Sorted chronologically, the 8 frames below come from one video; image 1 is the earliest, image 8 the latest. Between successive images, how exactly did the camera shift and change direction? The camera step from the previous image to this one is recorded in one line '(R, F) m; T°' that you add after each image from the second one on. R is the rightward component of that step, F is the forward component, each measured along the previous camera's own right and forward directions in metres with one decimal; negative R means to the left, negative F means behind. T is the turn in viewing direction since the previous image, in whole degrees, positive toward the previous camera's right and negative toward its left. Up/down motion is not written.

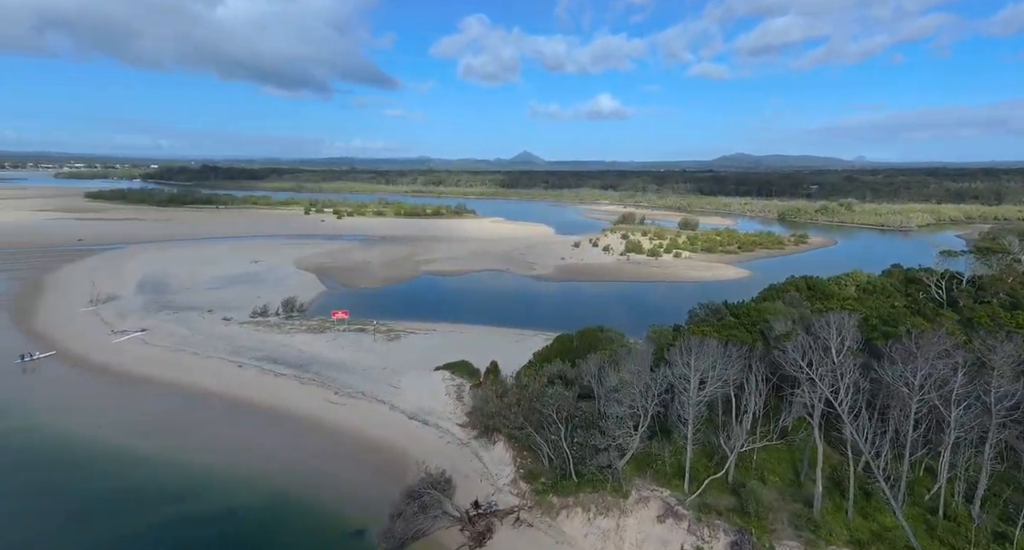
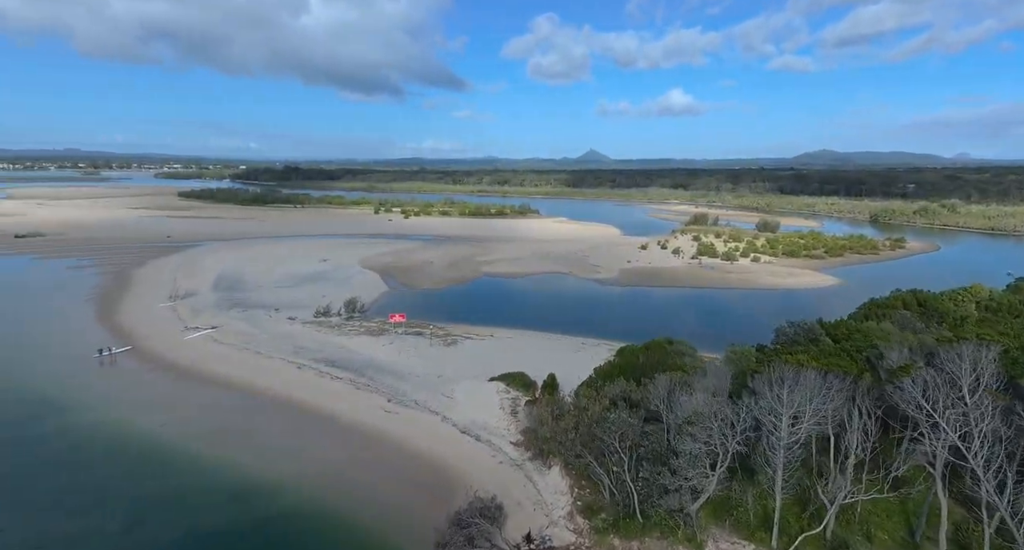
(+0.1, +0.7) m; -7°
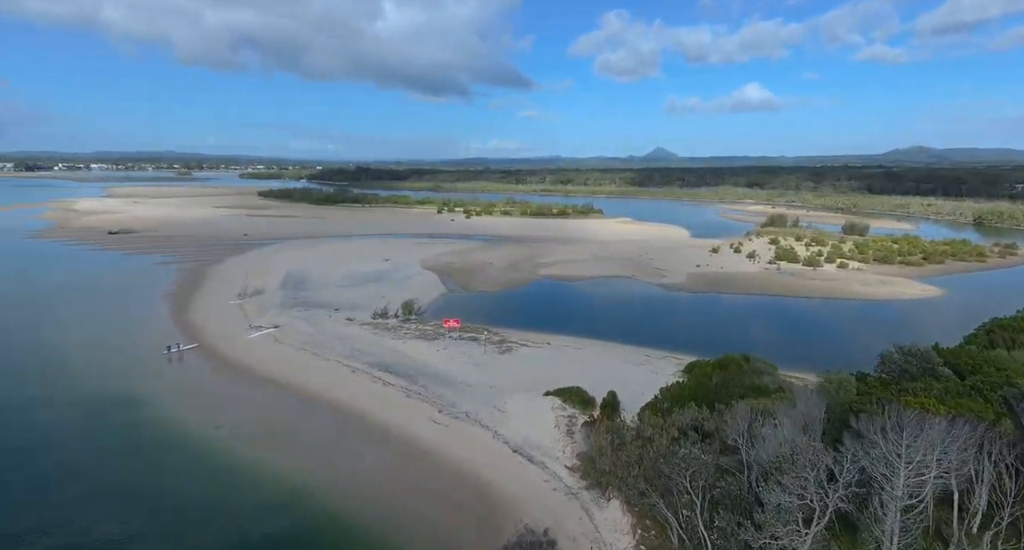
(+0.1, +0.6) m; -7°
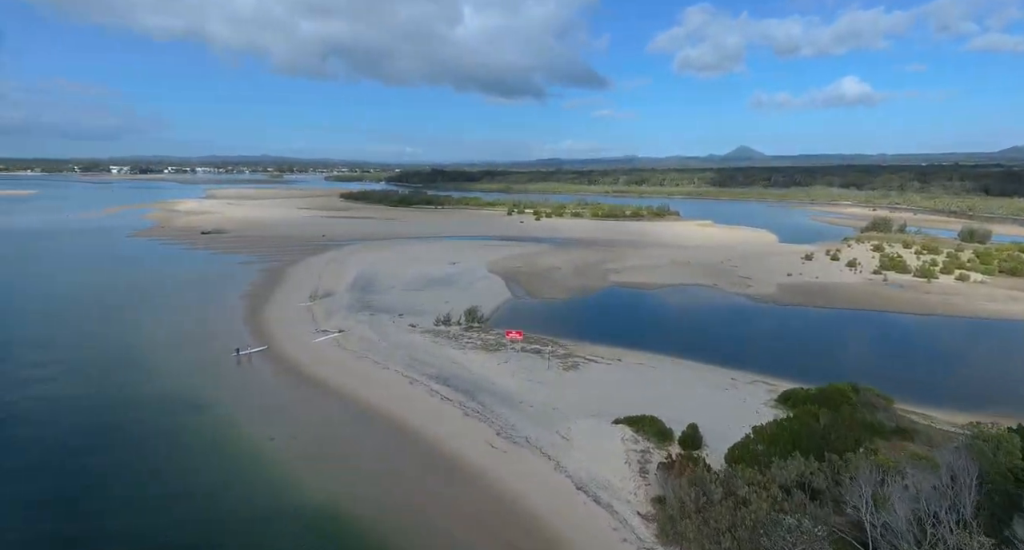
(+0.1, +0.8) m; -8°
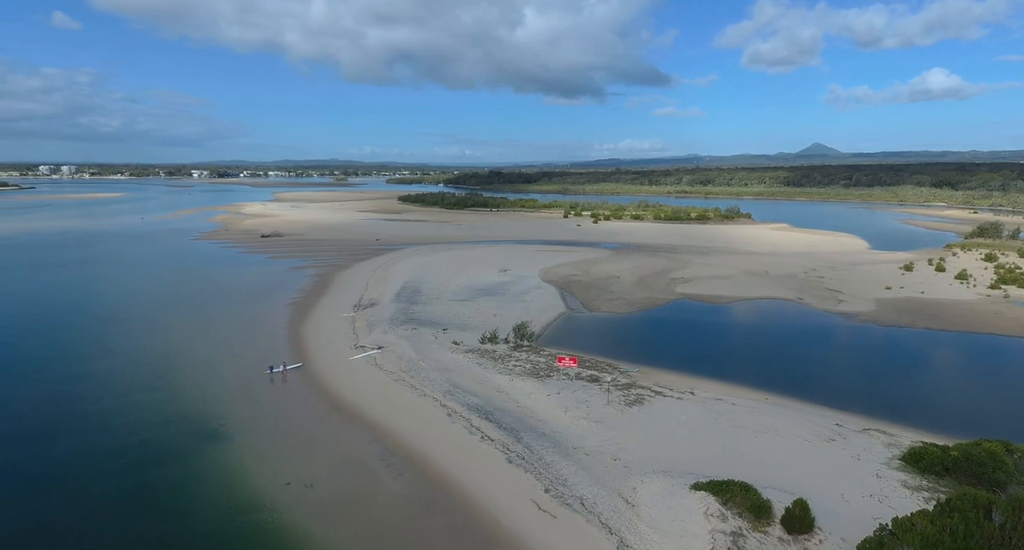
(0.0, +1.5) m; -6°
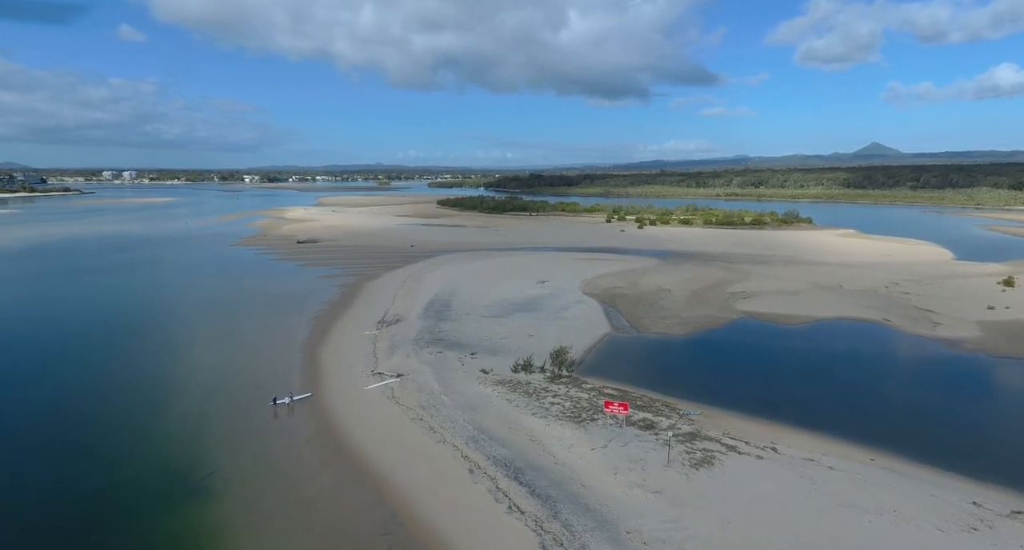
(+0.1, +1.7) m; -4°
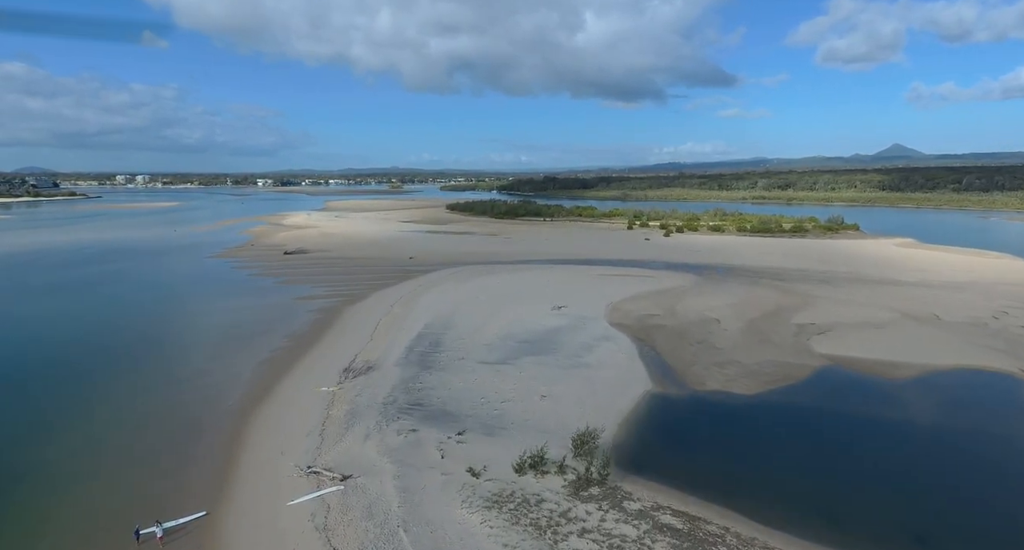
(+0.1, +3.8) m; -2°
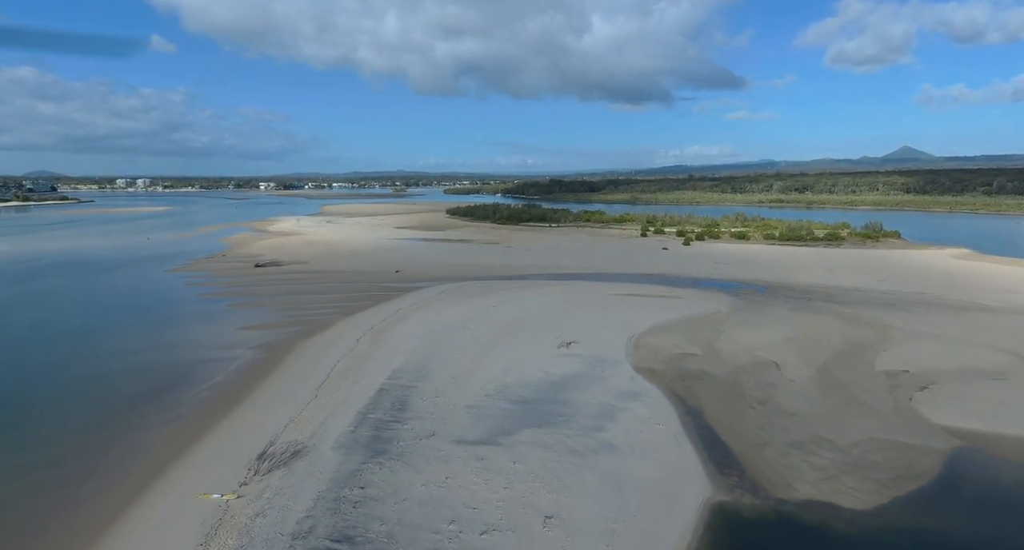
(+0.2, +3.6) m; -1°
